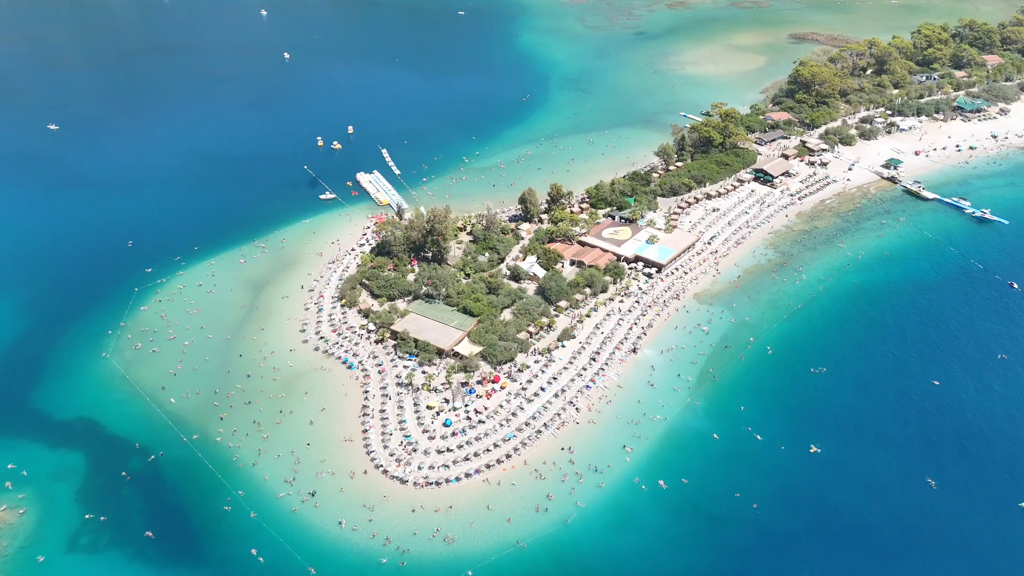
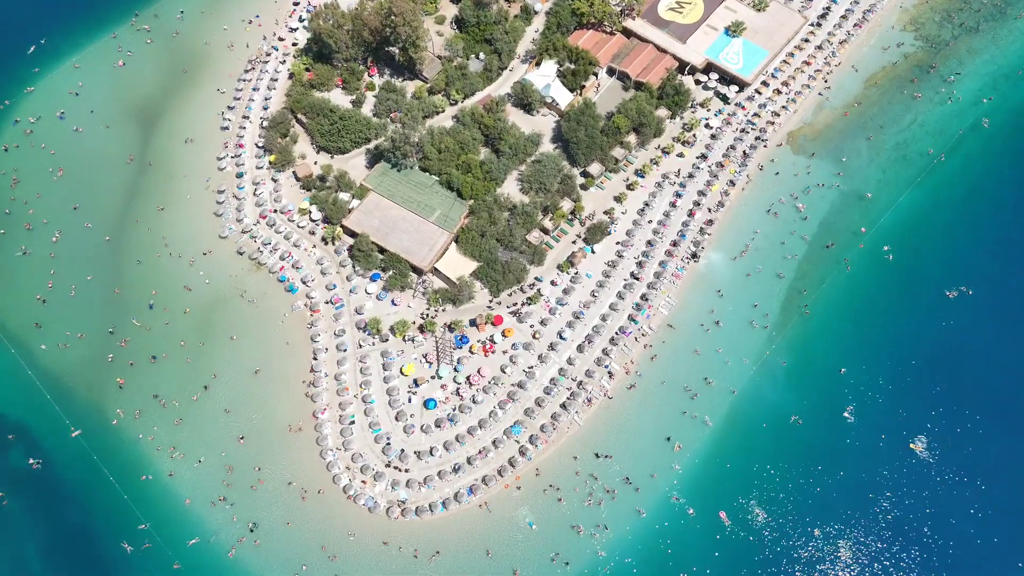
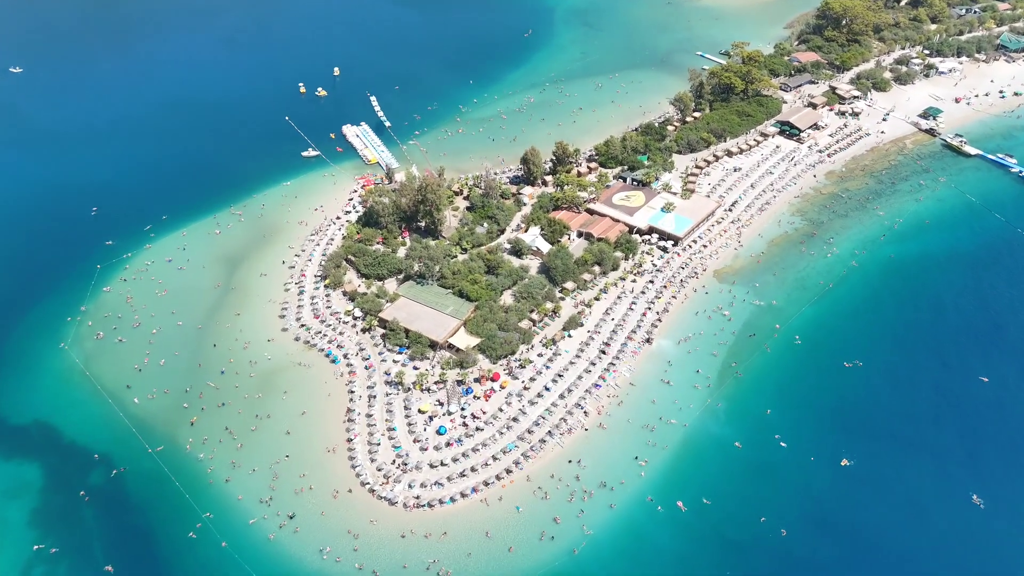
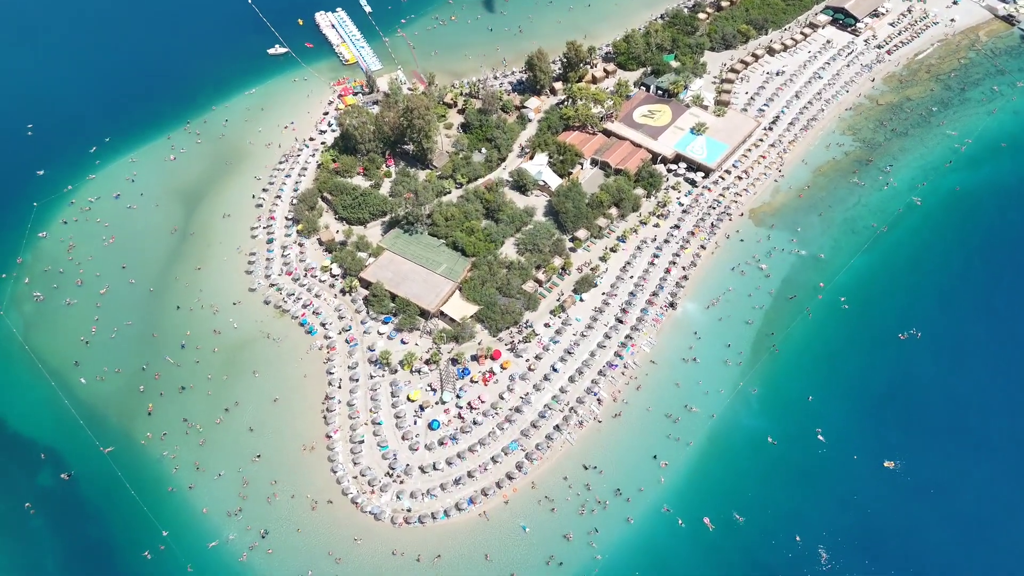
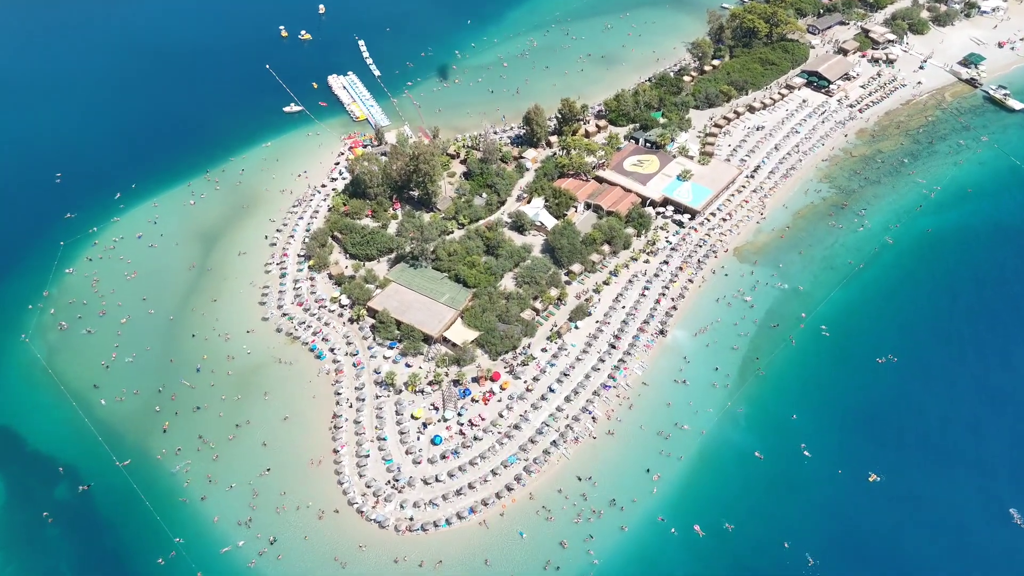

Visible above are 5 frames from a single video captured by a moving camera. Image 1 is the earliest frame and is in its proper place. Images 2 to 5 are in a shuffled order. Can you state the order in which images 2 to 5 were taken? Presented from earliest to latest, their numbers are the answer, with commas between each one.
3, 5, 4, 2
